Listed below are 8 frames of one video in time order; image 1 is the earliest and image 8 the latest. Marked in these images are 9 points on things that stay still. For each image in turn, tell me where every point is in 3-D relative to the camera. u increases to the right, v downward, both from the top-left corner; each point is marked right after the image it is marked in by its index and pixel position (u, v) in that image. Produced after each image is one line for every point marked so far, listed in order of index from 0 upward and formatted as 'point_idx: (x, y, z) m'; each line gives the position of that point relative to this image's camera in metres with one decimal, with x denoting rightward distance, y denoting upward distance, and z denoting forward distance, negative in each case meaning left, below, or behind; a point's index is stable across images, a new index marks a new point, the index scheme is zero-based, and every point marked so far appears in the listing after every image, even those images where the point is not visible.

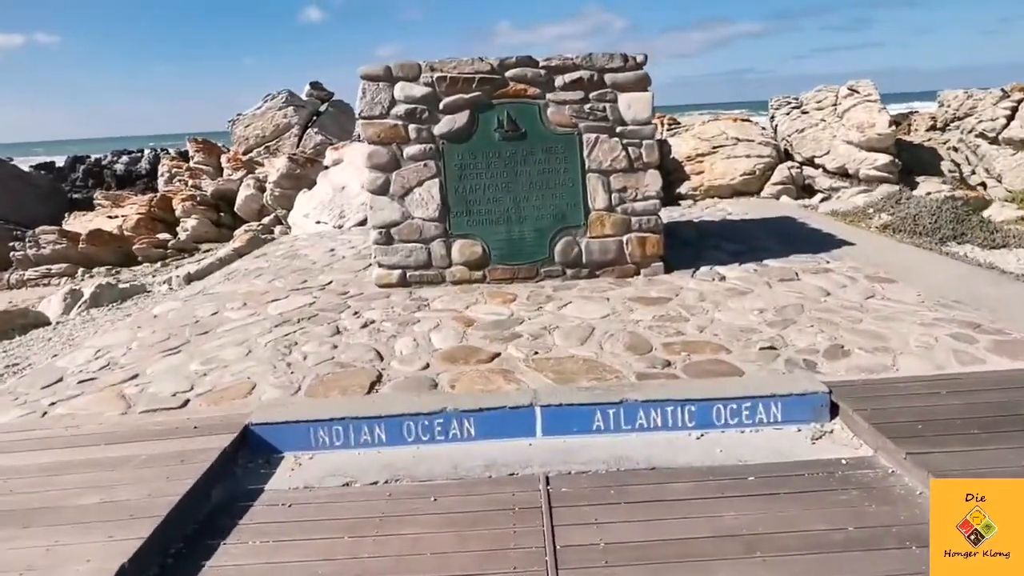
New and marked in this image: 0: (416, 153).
0: (-0.7, +1.0, +4.7) m
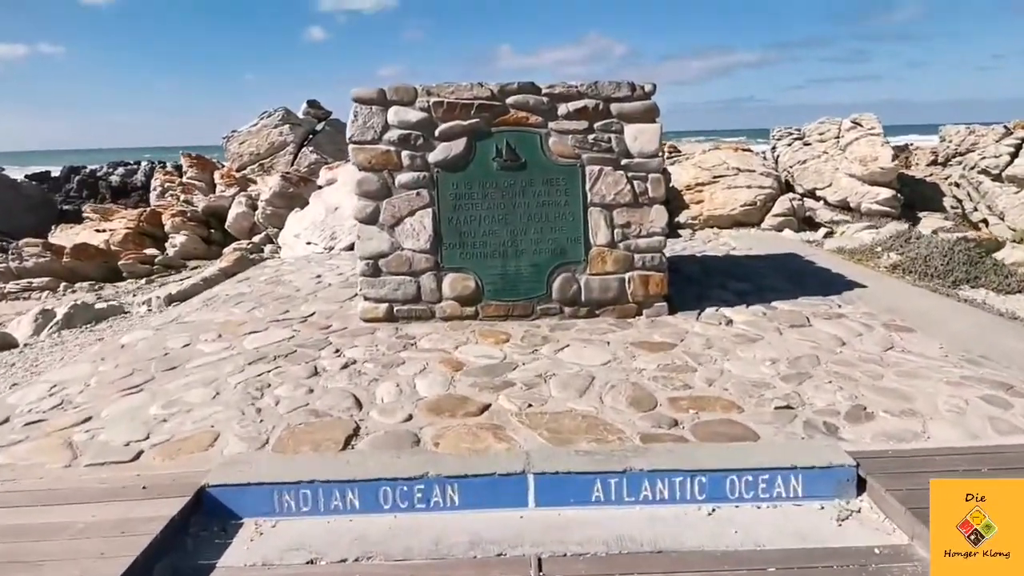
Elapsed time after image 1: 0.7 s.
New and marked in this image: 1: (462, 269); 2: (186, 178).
0: (-0.8, +0.8, +4.4) m
1: (-0.4, +0.1, +4.5) m
2: (-9.3, +3.1, +17.2) m
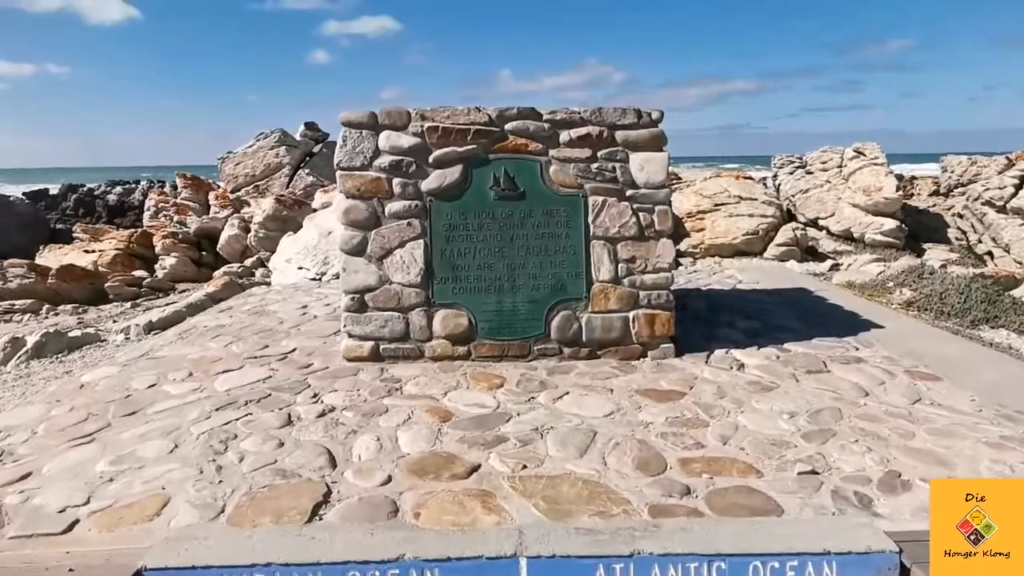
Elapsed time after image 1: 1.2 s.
0: (-0.8, +0.5, +4.1) m
1: (-0.4, -0.1, +4.2) m
2: (-9.3, +2.5, +17.0) m
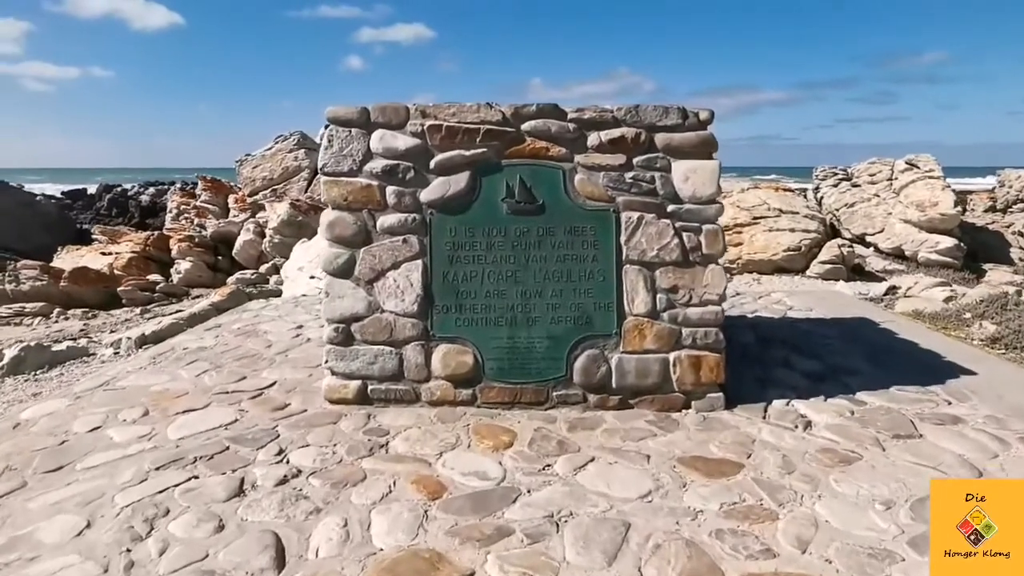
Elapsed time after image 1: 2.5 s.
0: (-0.7, +0.4, +3.4) m
1: (-0.3, -0.3, +3.5) m
2: (-8.6, +2.4, +16.7) m
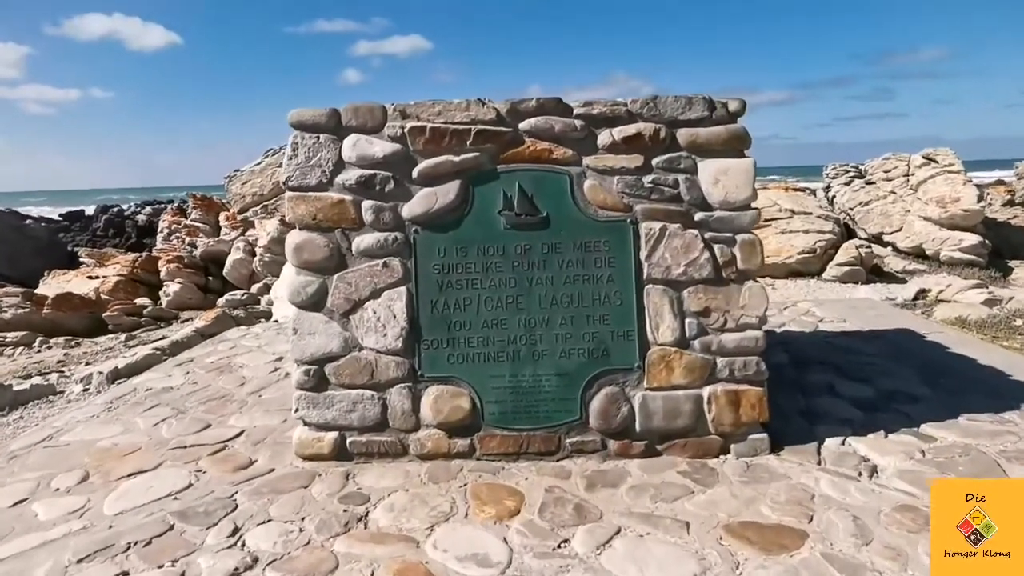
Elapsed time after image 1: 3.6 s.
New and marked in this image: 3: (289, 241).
0: (-0.7, +0.2, +2.9) m
1: (-0.3, -0.4, +2.9) m
2: (-8.6, +1.8, +16.2) m
3: (-1.1, +0.2, +2.9) m
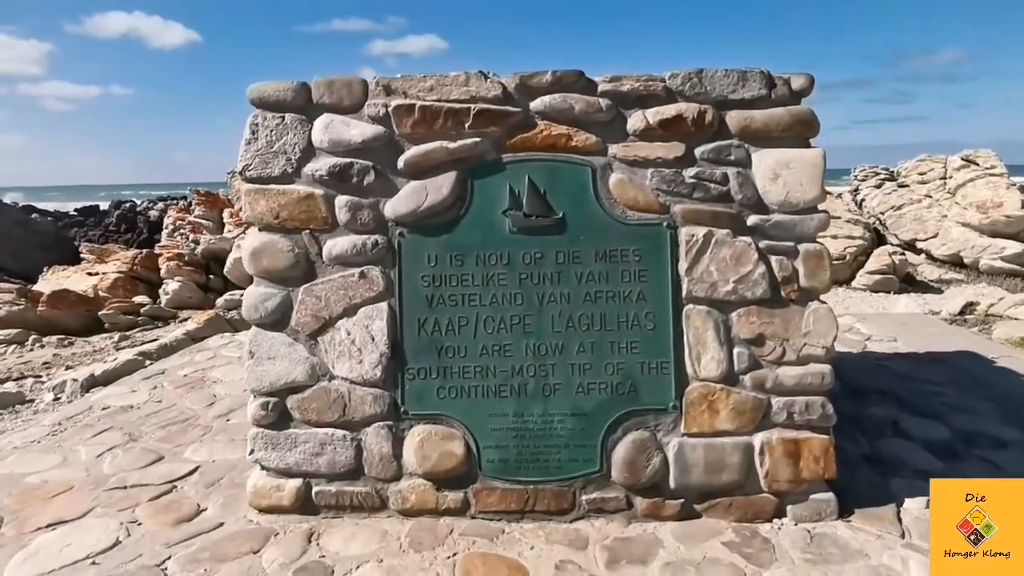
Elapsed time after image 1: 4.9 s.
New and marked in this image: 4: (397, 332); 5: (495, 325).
0: (-0.7, +0.1, +2.4) m
1: (-0.3, -0.5, +2.4) m
2: (-8.3, +1.8, +15.8) m
3: (-1.1, +0.2, +2.4) m
4: (-0.5, -0.2, +2.4) m
5: (-0.1, -0.1, +2.4) m
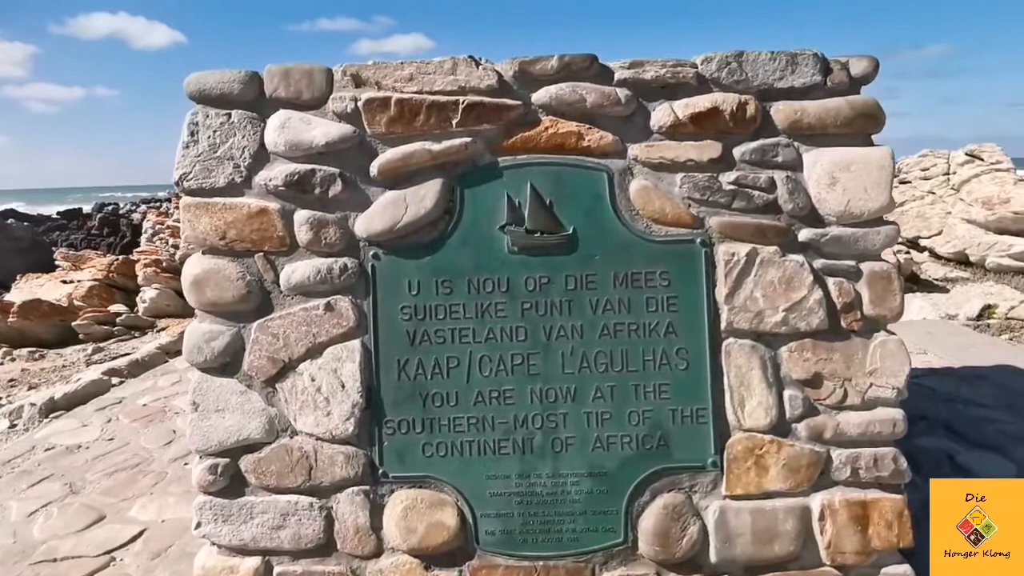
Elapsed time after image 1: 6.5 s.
0: (-0.7, 0.0, +1.9) m
1: (-0.3, -0.6, +1.9) m
2: (-8.5, +1.7, +15.2) m
3: (-1.0, +0.1, +2.0) m
4: (-0.4, -0.3, +1.9) m
5: (-0.1, -0.2, +1.9) m
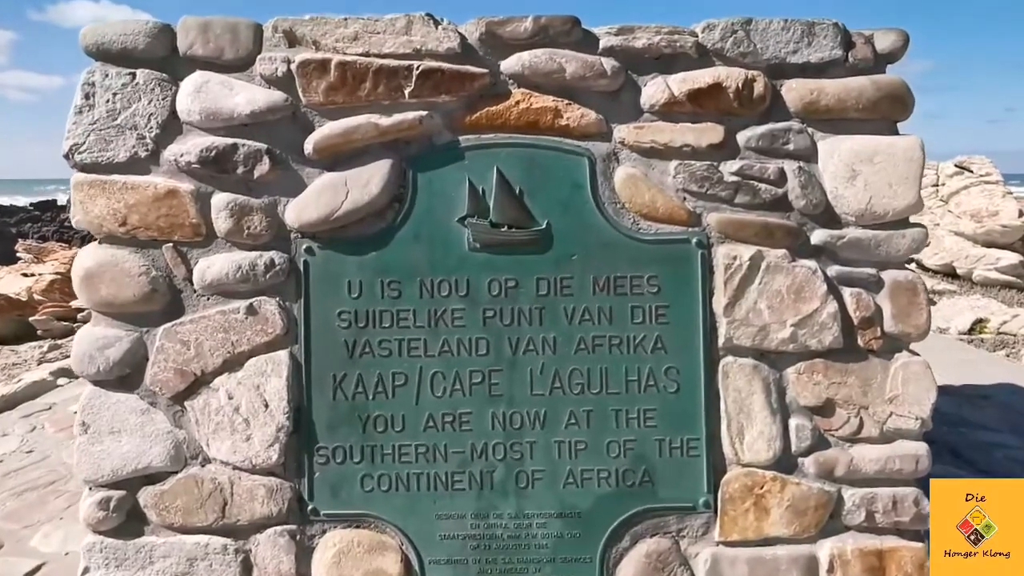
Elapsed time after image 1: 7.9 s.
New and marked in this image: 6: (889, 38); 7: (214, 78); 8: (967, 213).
0: (-0.8, 0.0, +1.6) m
1: (-0.4, -0.6, +1.6) m
2: (-8.9, +1.8, +14.7) m
3: (-1.2, +0.1, +1.6) m
4: (-0.6, -0.3, +1.6) m
5: (-0.2, -0.3, +1.6) m
6: (+1.0, +0.7, +1.6) m
7: (-0.8, +0.6, +1.6) m
8: (+7.4, +1.2, +9.9) m
